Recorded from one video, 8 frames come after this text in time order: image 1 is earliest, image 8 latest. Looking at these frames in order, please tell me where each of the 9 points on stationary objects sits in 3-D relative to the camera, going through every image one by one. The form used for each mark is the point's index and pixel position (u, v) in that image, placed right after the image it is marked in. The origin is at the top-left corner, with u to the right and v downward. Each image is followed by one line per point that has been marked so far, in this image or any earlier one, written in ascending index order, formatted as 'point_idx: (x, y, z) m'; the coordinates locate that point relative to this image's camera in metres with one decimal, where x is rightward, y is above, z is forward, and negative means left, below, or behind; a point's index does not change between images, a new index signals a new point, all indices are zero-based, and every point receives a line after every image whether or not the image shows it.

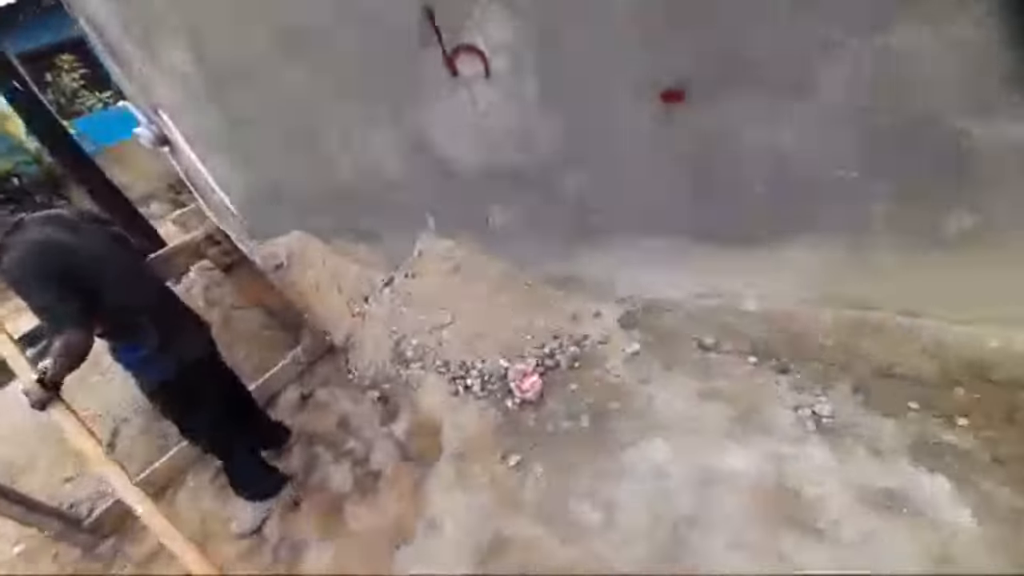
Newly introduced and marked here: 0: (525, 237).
0: (+0.1, +0.2, +3.7) m
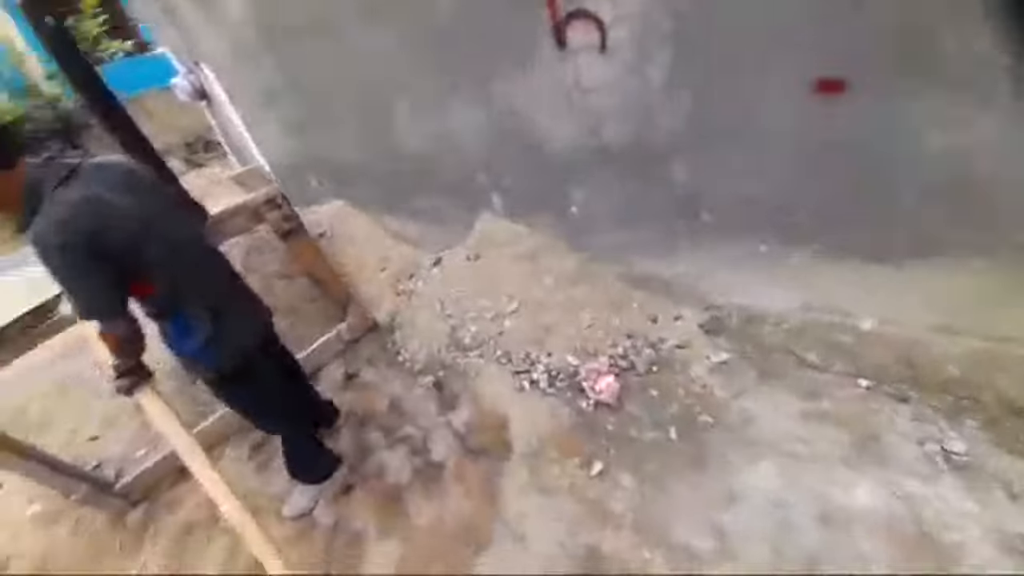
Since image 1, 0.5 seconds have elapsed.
0: (+0.4, +0.2, +3.6) m
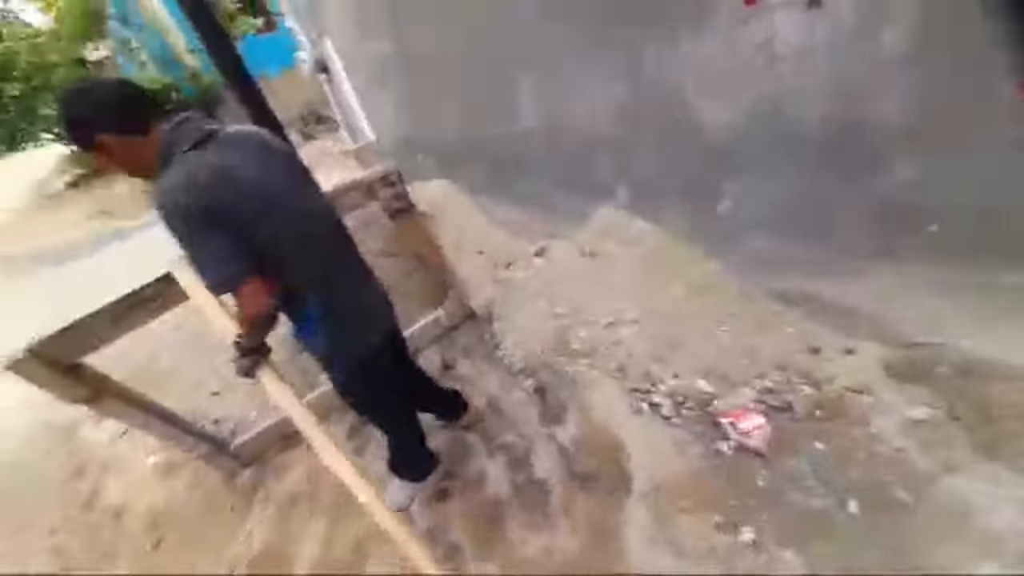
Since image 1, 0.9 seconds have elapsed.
0: (+0.8, +0.2, +3.0) m
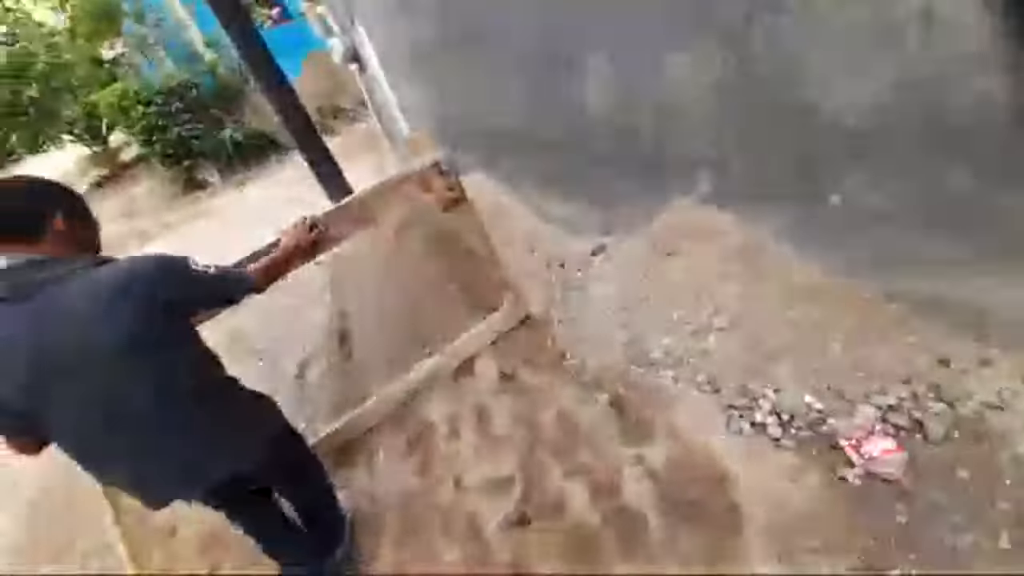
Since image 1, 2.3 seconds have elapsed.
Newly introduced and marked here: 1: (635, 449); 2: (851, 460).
0: (+1.1, +0.2, +2.6) m
1: (+0.3, -0.5, +2.6) m
2: (+0.9, -0.5, +2.4) m
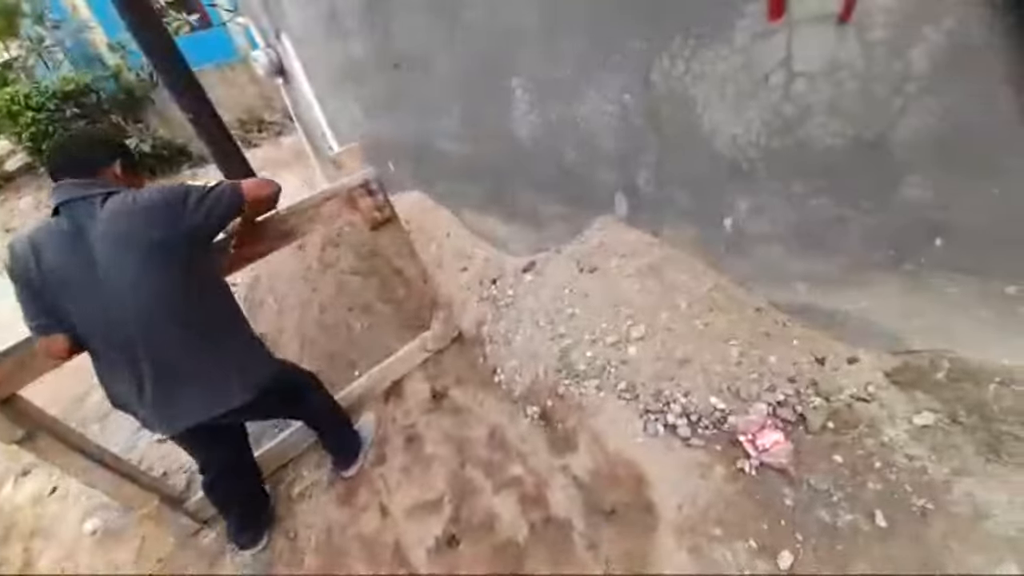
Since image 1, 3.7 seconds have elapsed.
0: (+0.8, +0.1, +3.0) m
1: (+0.2, -0.5, +2.9) m
2: (+0.7, -0.5, +2.8) m
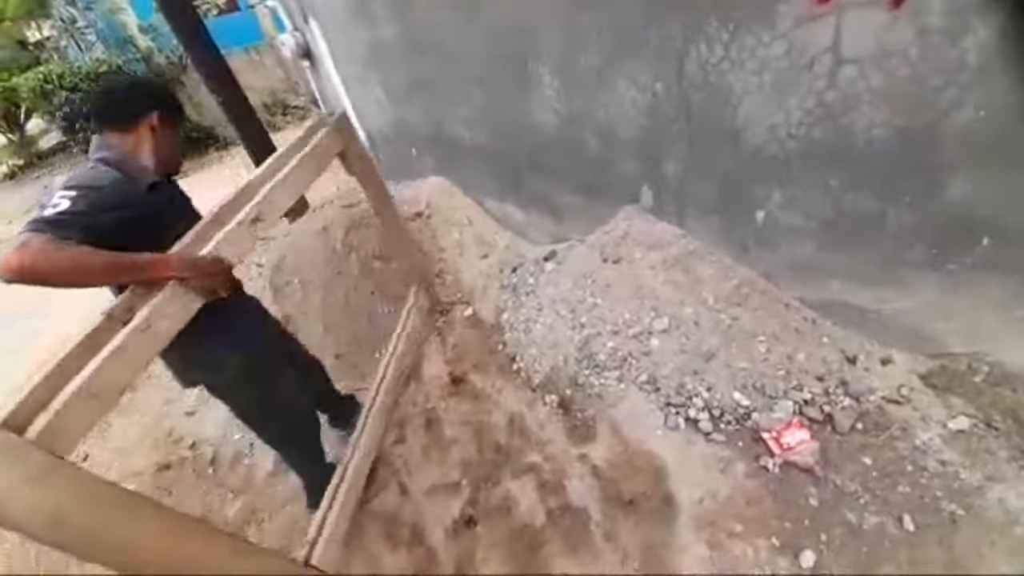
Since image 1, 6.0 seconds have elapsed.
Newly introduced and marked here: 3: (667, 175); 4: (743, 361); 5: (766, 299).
0: (+0.9, +0.2, +2.9) m
1: (+0.2, -0.5, +2.9) m
2: (+0.8, -0.5, +2.7) m
3: (+0.5, +0.4, +3.0) m
4: (+0.7, -0.2, +3.0) m
5: (+0.8, 0.0, +3.0) m
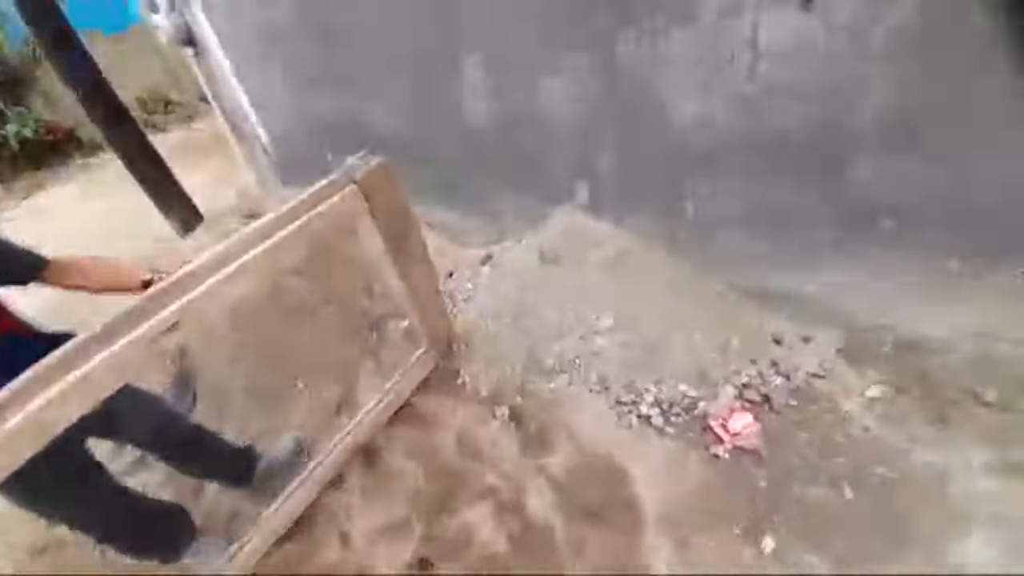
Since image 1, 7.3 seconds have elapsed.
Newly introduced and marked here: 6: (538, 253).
0: (+0.7, +0.2, +3.1) m
1: (+0.1, -0.5, +3.1) m
2: (+0.7, -0.5, +3.0) m
3: (+0.3, +0.4, +3.2) m
4: (+0.6, -0.2, +3.2) m
5: (+0.6, 0.0, +3.3) m
6: (+0.1, +0.1, +3.4) m
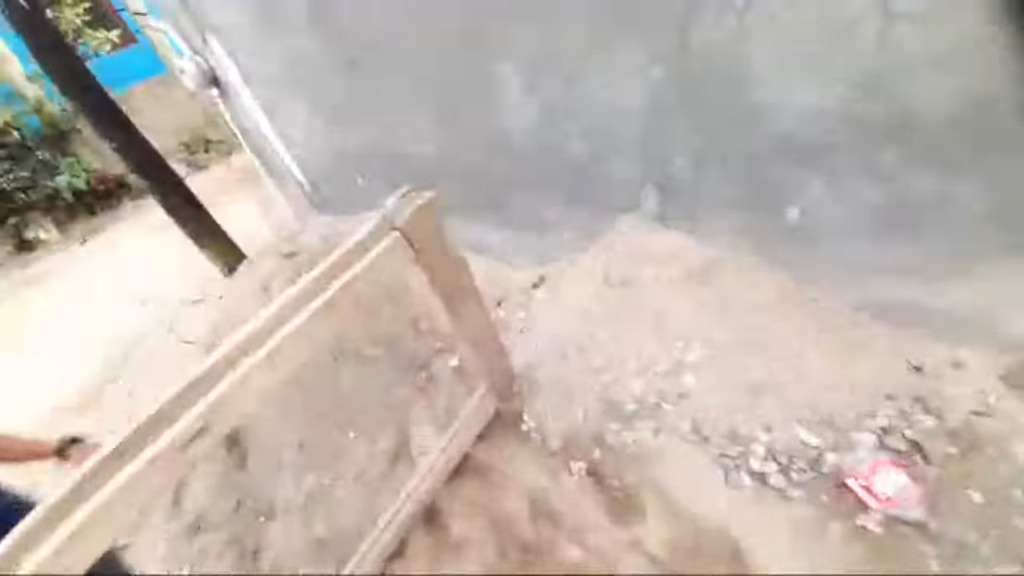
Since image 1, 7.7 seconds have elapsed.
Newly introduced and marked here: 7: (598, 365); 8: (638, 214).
0: (+0.9, +0.1, +2.4) m
1: (+0.3, -0.6, +2.4) m
2: (+0.8, -0.5, +2.3) m
3: (+0.5, +0.3, +2.6) m
4: (+0.8, -0.3, +2.5) m
5: (+0.8, -0.1, +2.6) m
6: (+0.3, 0.0, +2.8) m
7: (+0.3, -0.2, +2.7) m
8: (+0.4, +0.2, +2.7) m
